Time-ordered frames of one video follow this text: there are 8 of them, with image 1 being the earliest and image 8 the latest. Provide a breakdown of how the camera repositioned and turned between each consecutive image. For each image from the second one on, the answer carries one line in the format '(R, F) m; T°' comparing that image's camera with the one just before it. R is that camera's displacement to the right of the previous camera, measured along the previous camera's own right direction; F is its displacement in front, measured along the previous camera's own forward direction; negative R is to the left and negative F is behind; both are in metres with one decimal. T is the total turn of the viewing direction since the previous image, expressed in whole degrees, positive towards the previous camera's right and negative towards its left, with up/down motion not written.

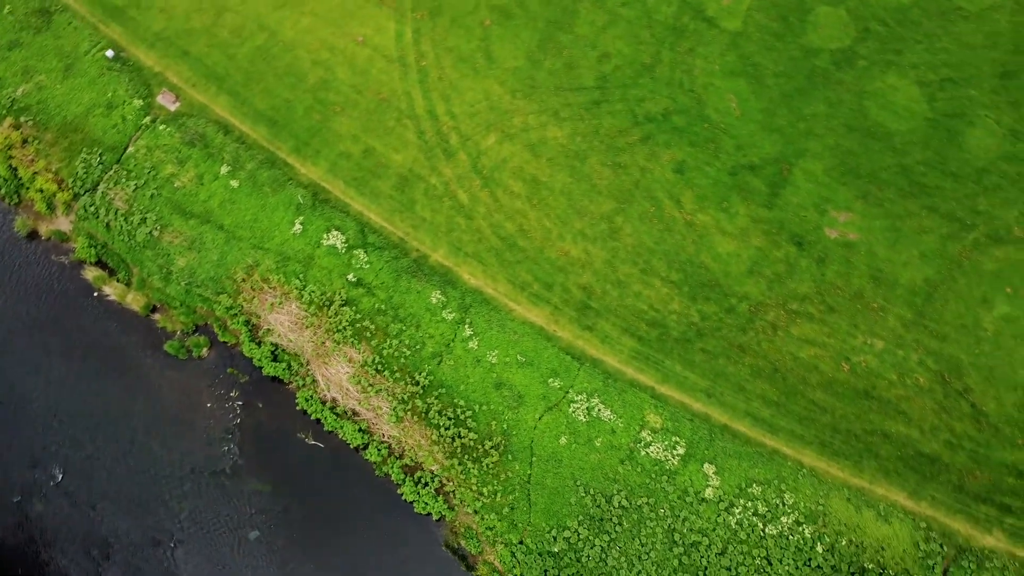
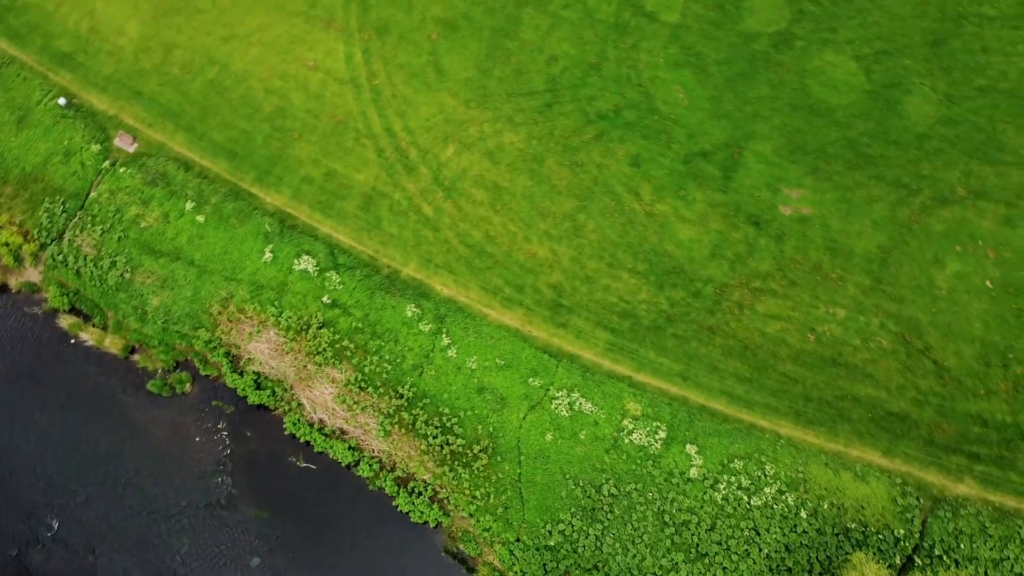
(+0.5, -0.6) m; +1°
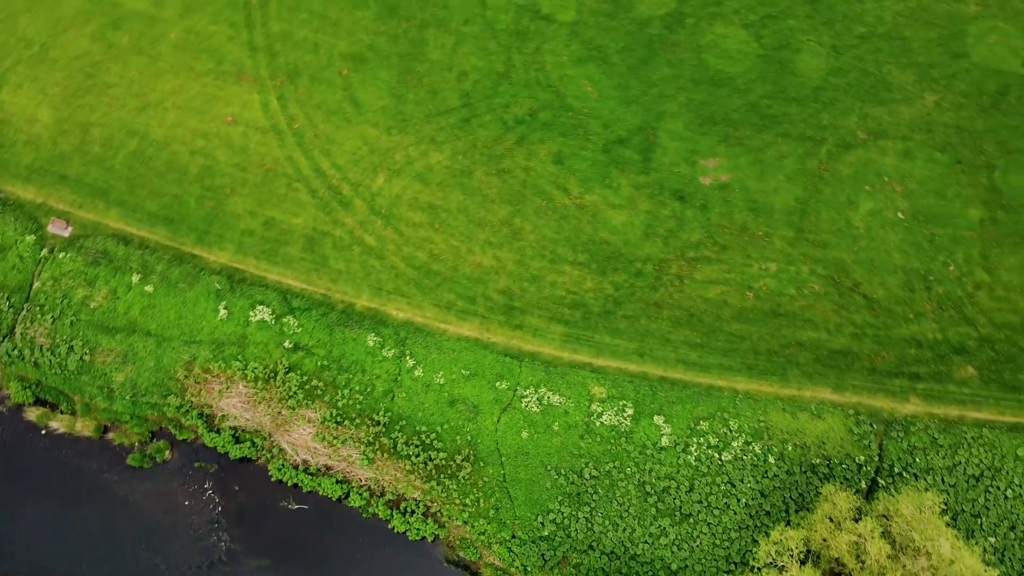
(+0.9, -1.0) m; +2°
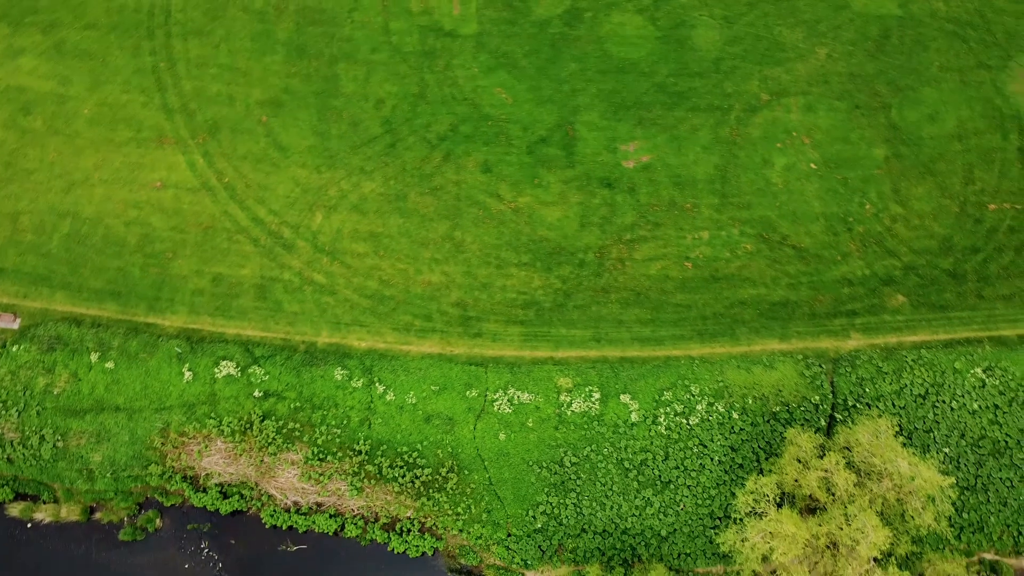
(+0.9, -0.9) m; +2°
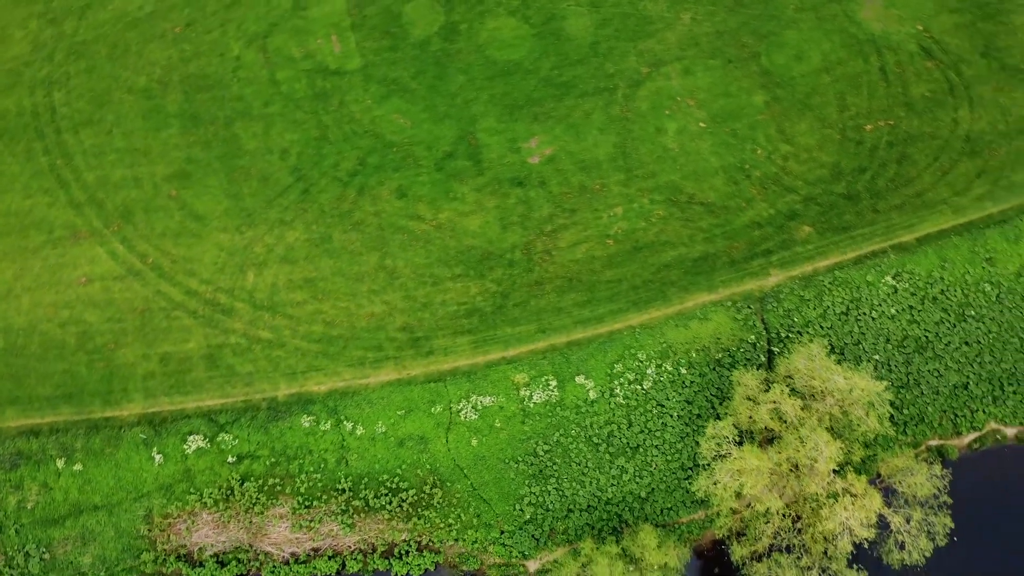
(+1.2, -1.1) m; +3°
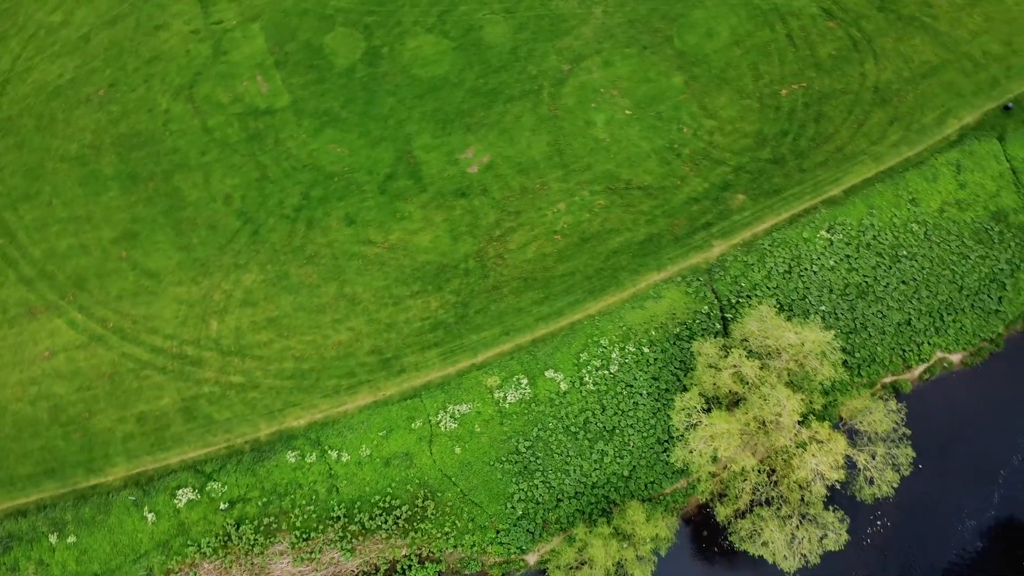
(+0.8, -0.8) m; +2°
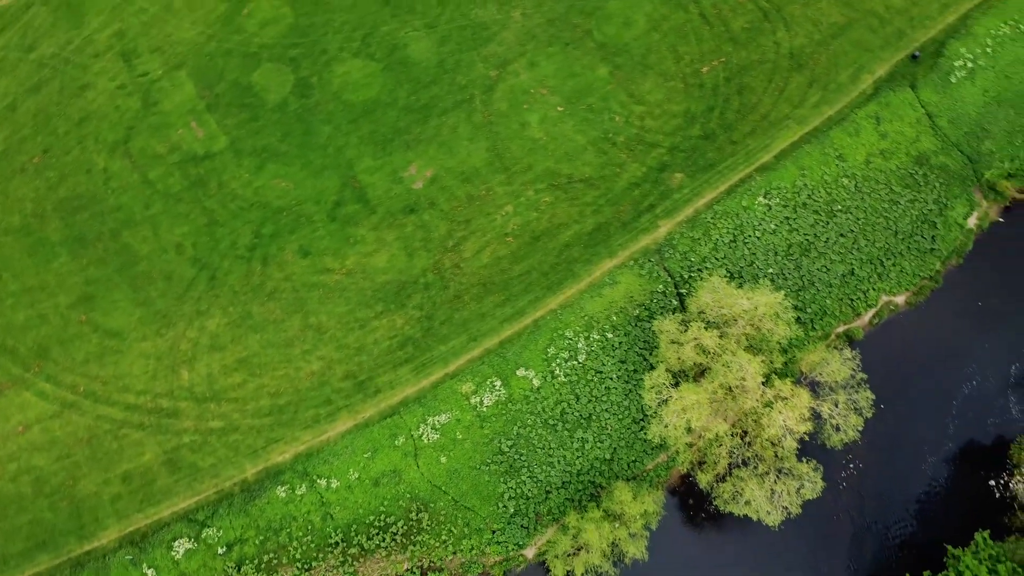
(+0.8, -0.7) m; +2°
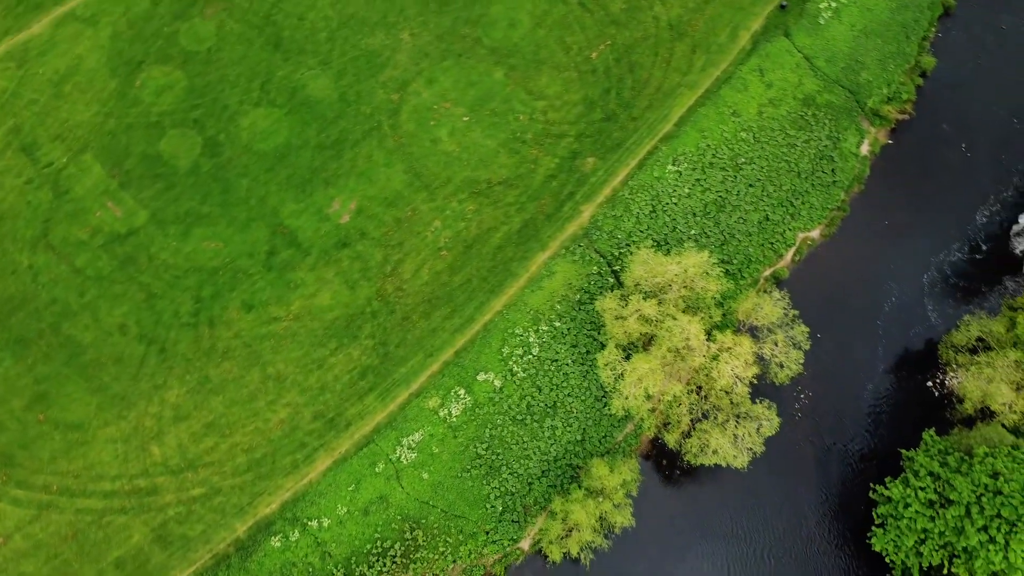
(+1.1, -1.1) m; +3°
